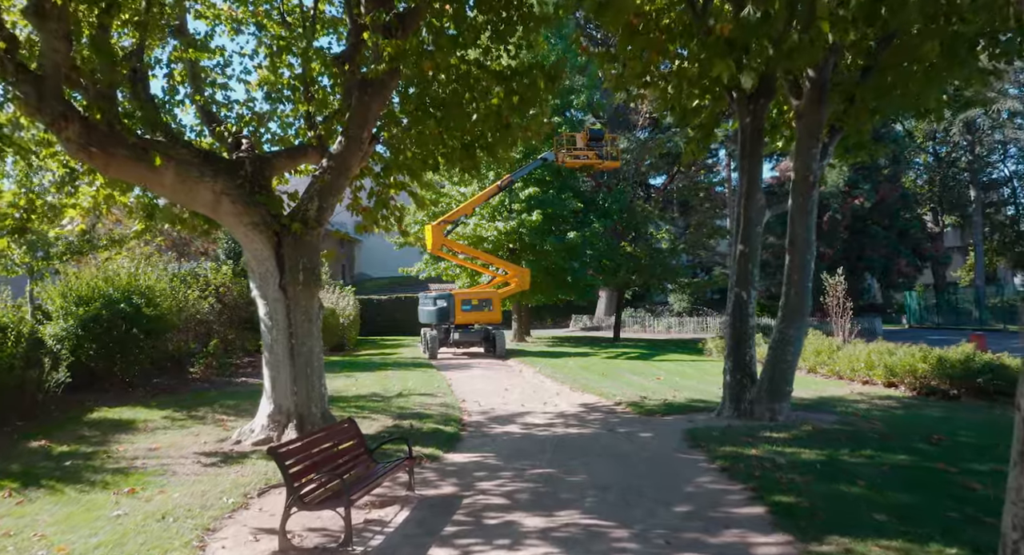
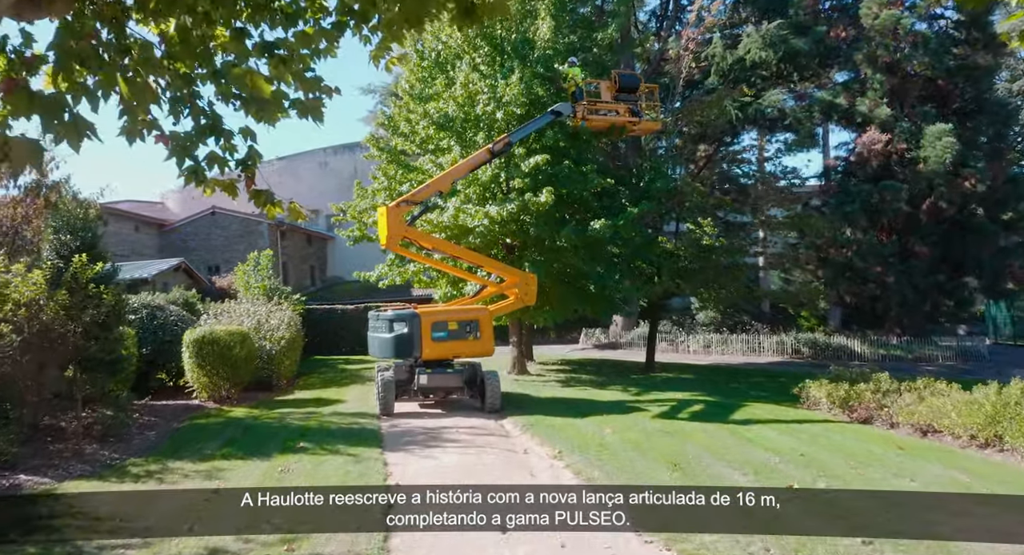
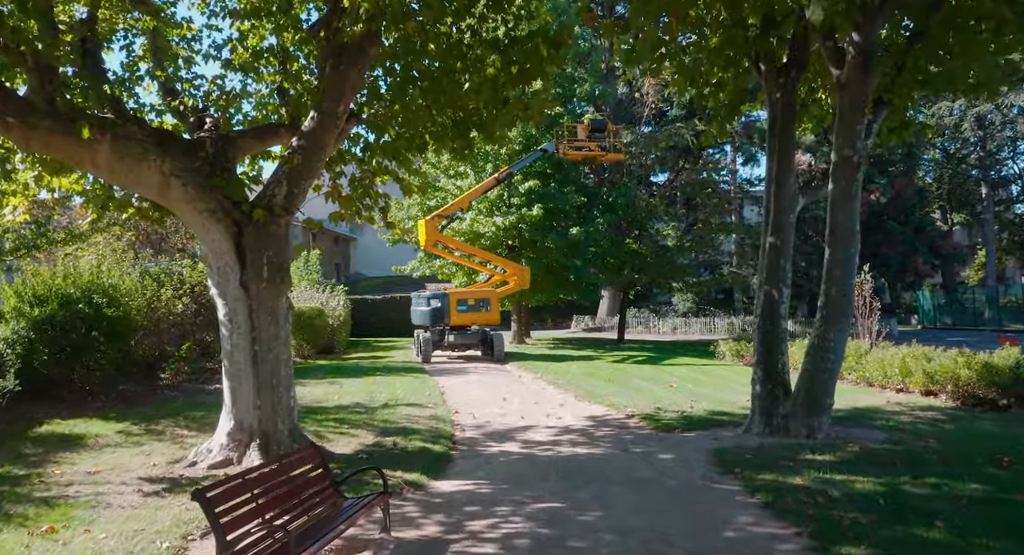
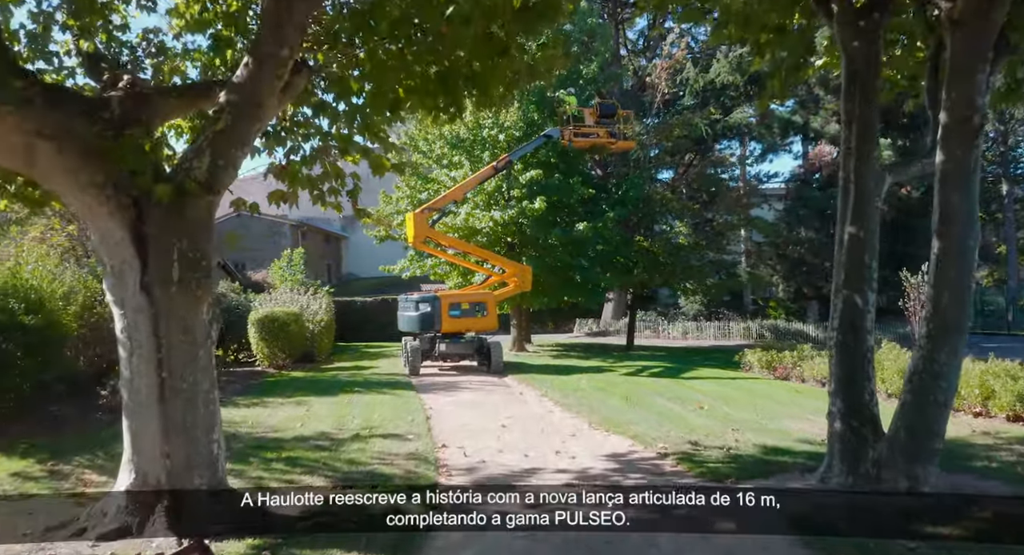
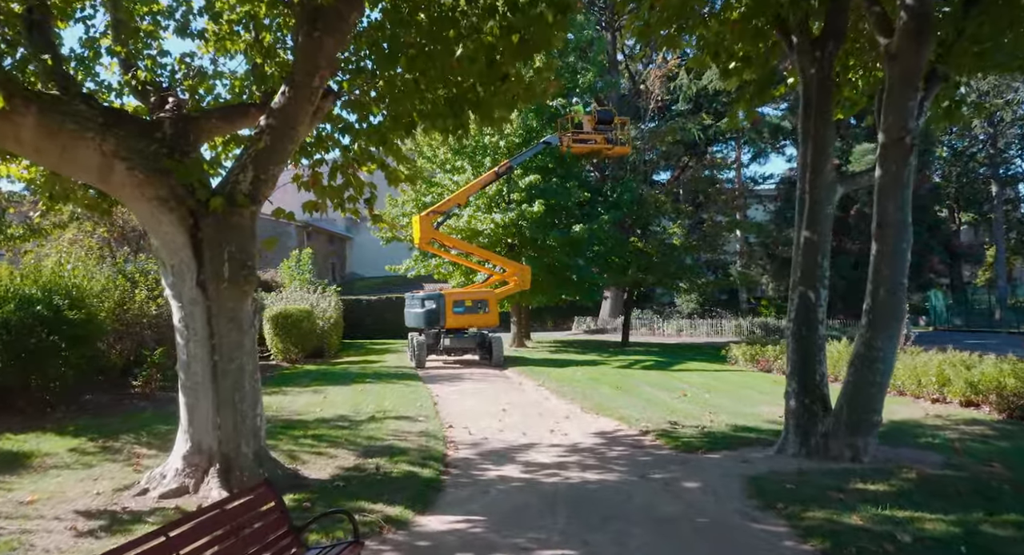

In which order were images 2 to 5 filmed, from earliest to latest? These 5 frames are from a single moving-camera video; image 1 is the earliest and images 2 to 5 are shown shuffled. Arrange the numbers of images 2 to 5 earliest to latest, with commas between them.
3, 5, 4, 2
